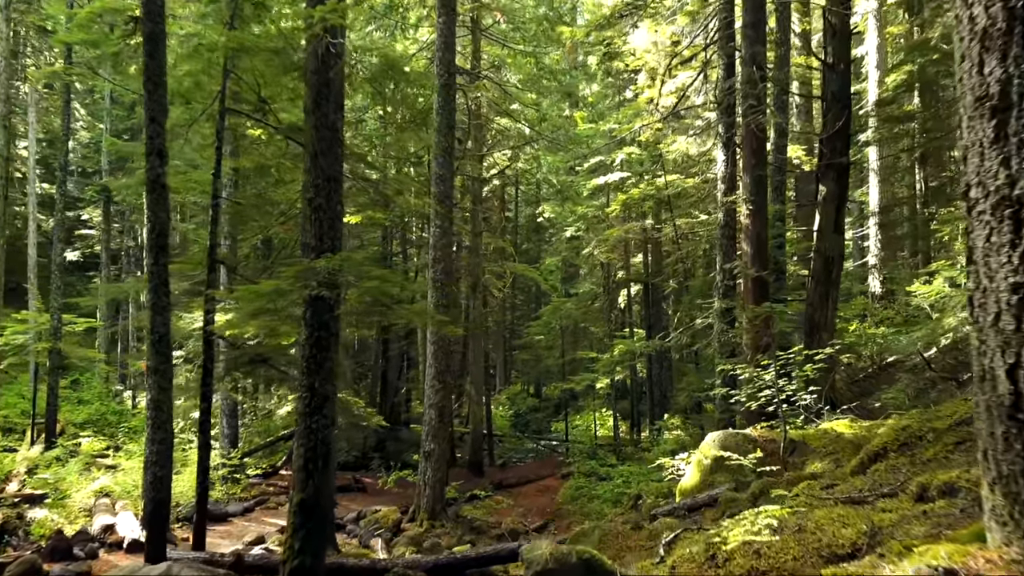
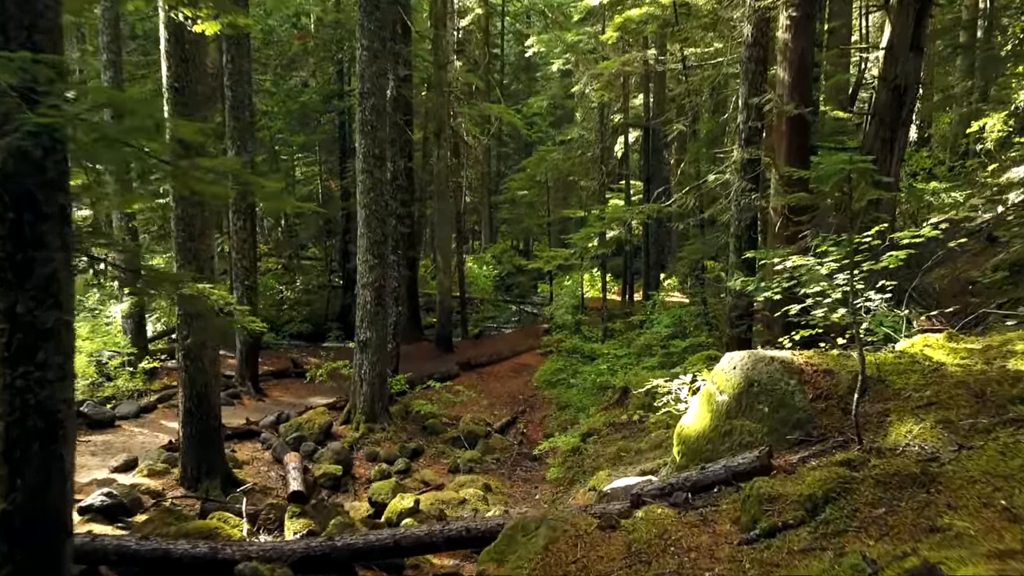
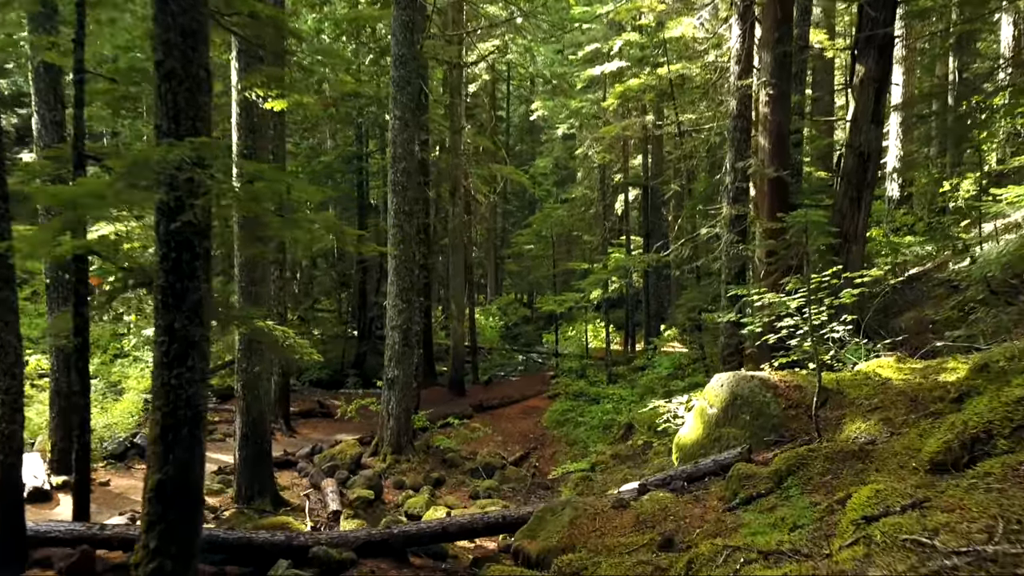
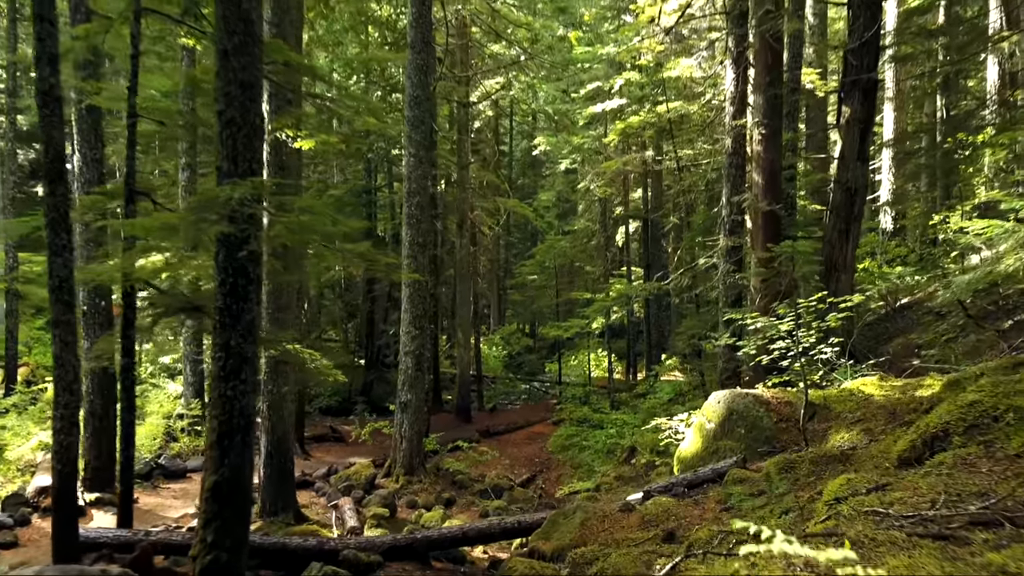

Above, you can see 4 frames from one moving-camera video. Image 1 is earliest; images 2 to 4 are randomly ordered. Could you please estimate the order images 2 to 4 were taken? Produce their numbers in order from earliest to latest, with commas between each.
4, 3, 2
